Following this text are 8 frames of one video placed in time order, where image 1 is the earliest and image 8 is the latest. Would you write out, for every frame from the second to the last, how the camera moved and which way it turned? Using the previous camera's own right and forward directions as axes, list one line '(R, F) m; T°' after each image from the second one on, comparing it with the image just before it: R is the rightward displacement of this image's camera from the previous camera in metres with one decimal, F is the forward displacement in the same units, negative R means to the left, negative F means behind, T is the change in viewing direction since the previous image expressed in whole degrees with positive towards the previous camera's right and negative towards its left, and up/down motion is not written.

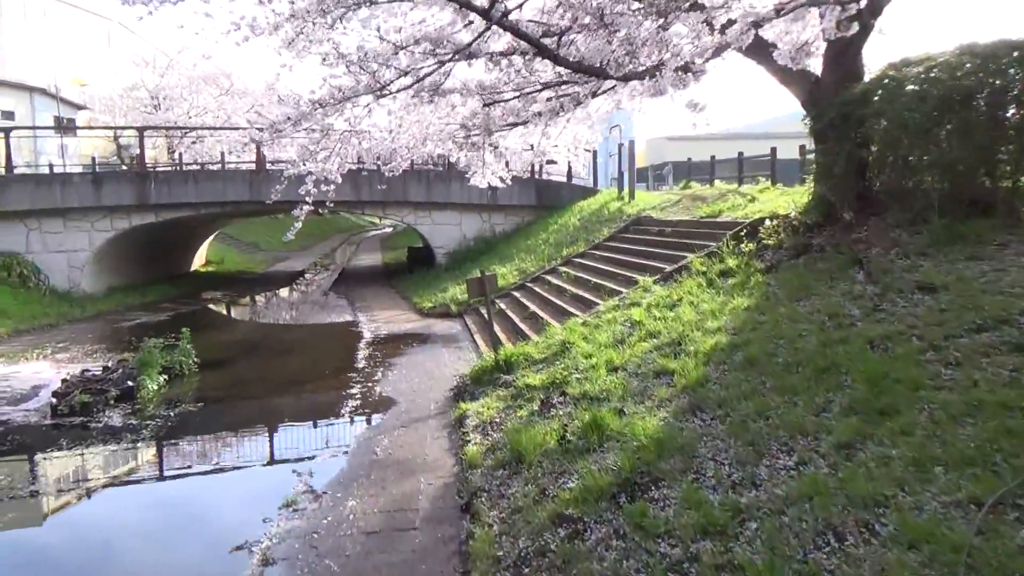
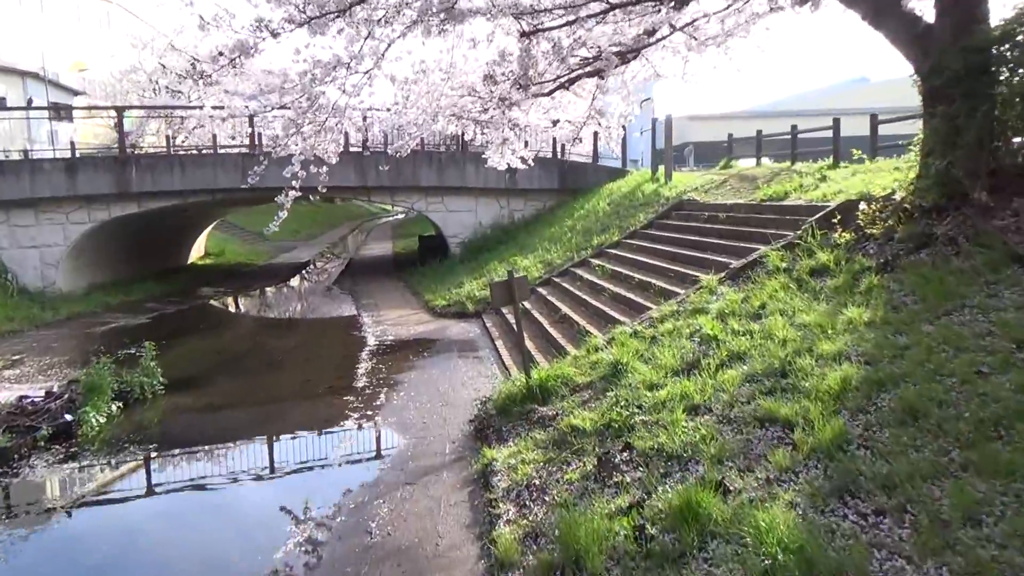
(-0.2, +1.6) m; -1°
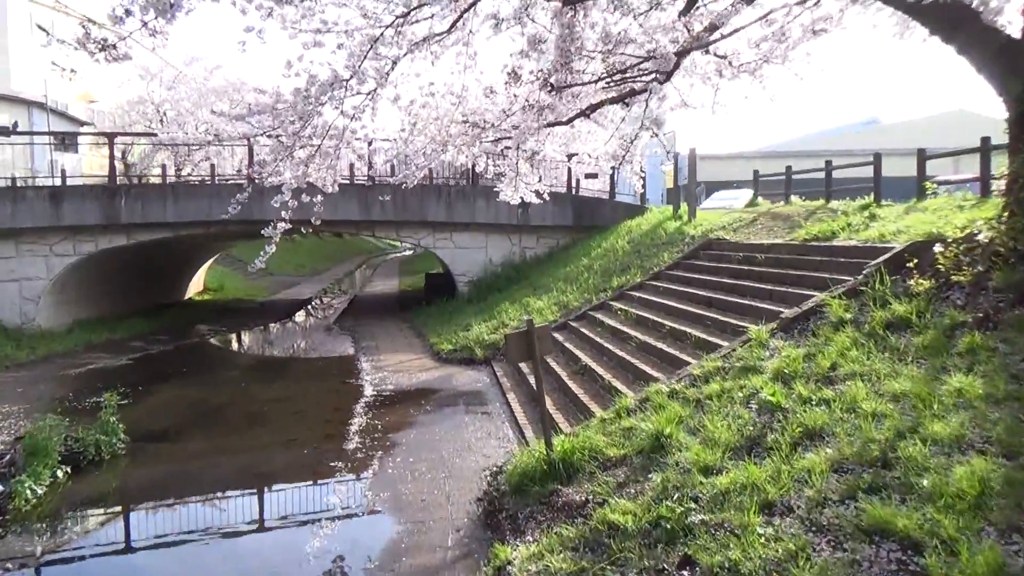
(-0.1, +0.9) m; -1°
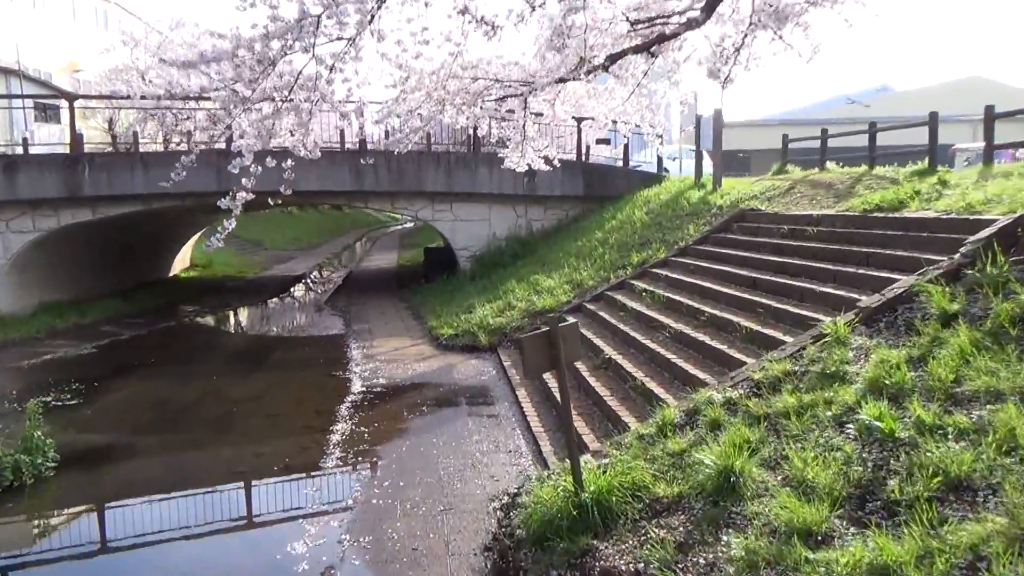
(-0.1, +1.2) m; 0°
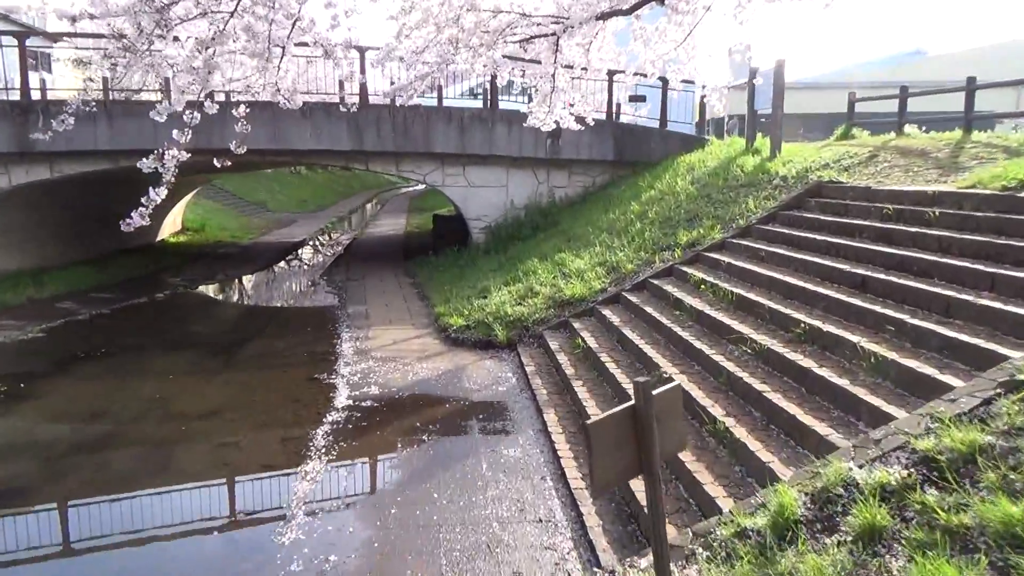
(-0.1, +1.6) m; -1°
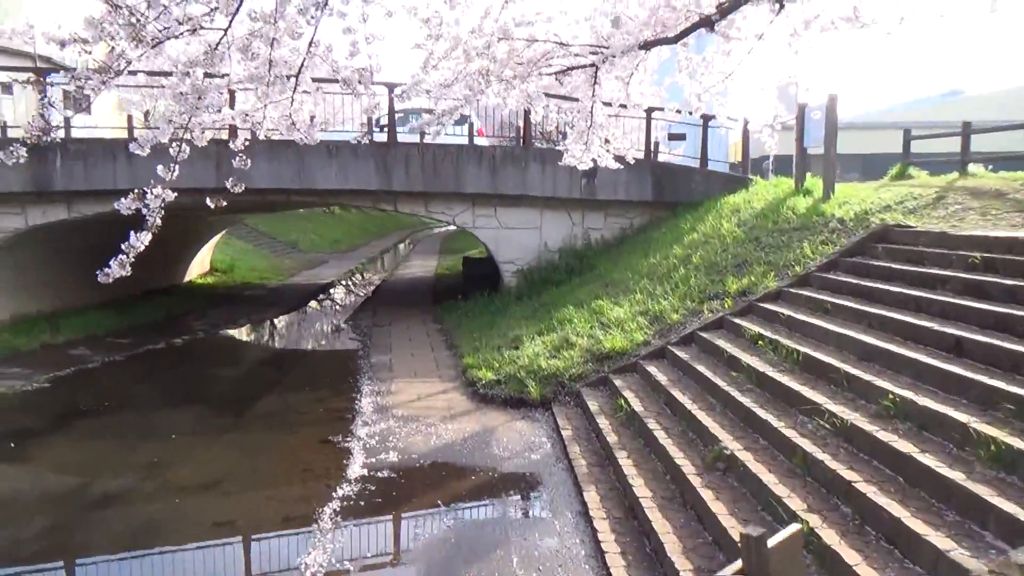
(0.0, +0.6) m; -2°
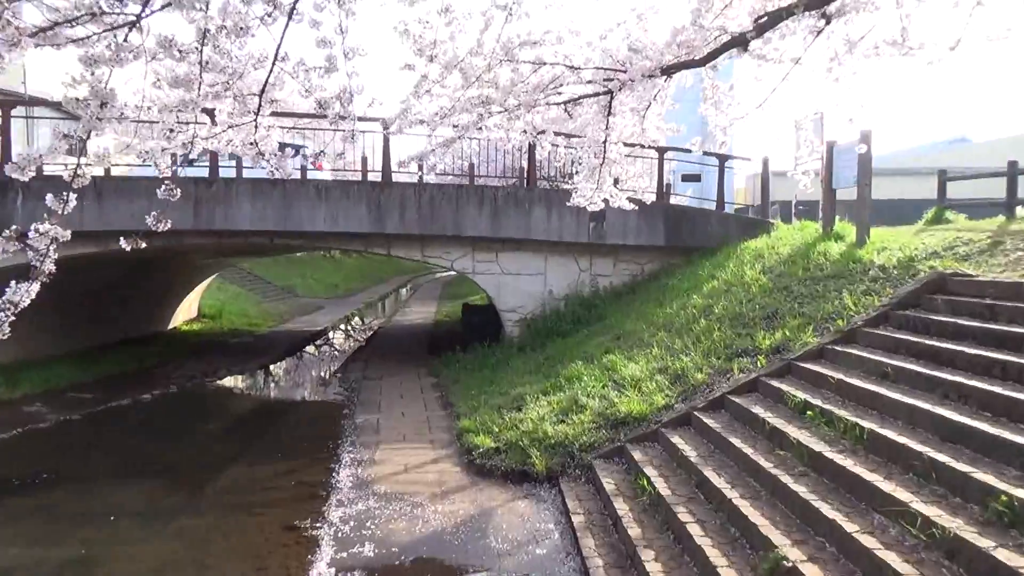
(0.0, +0.9) m; 0°
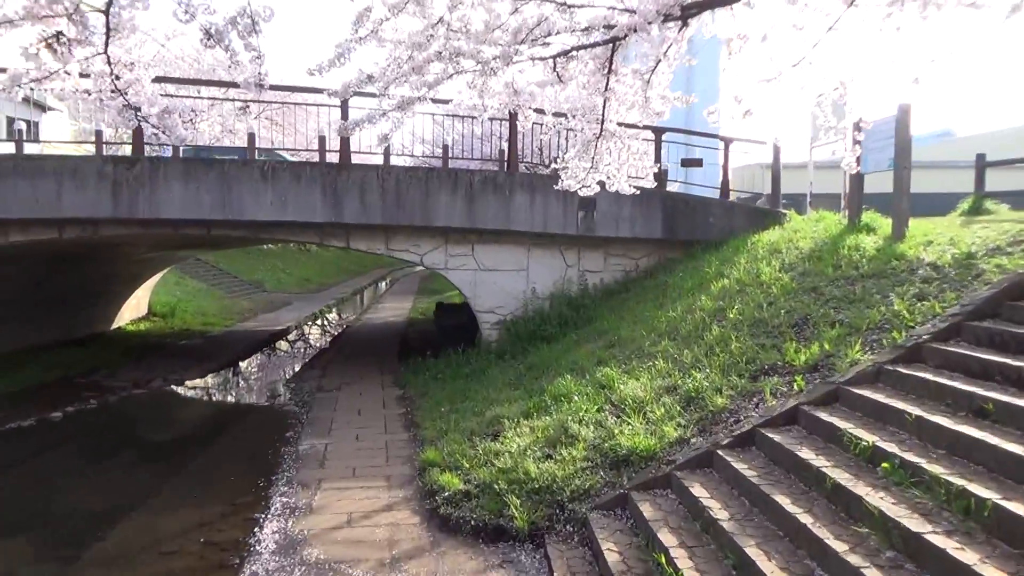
(+0.1, +1.4) m; +1°
